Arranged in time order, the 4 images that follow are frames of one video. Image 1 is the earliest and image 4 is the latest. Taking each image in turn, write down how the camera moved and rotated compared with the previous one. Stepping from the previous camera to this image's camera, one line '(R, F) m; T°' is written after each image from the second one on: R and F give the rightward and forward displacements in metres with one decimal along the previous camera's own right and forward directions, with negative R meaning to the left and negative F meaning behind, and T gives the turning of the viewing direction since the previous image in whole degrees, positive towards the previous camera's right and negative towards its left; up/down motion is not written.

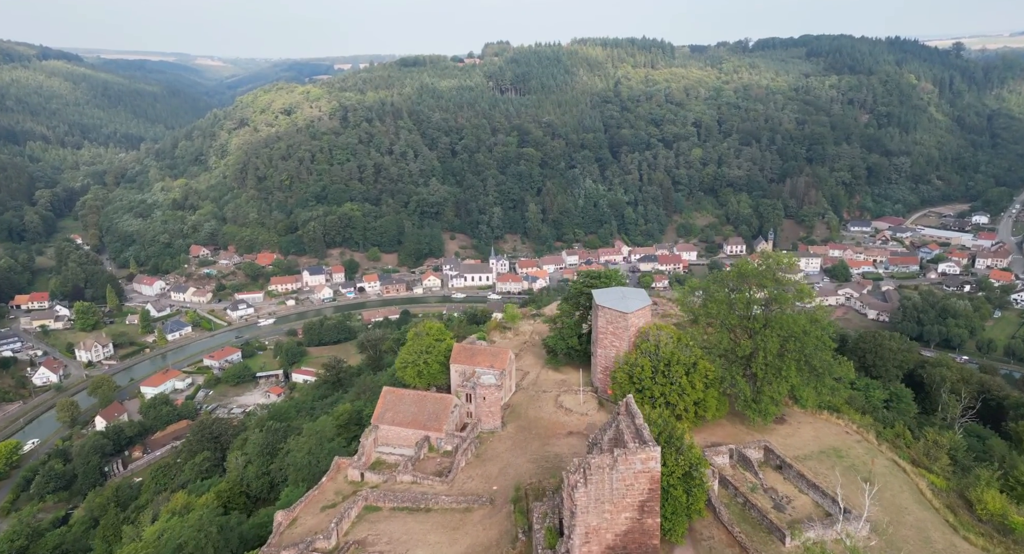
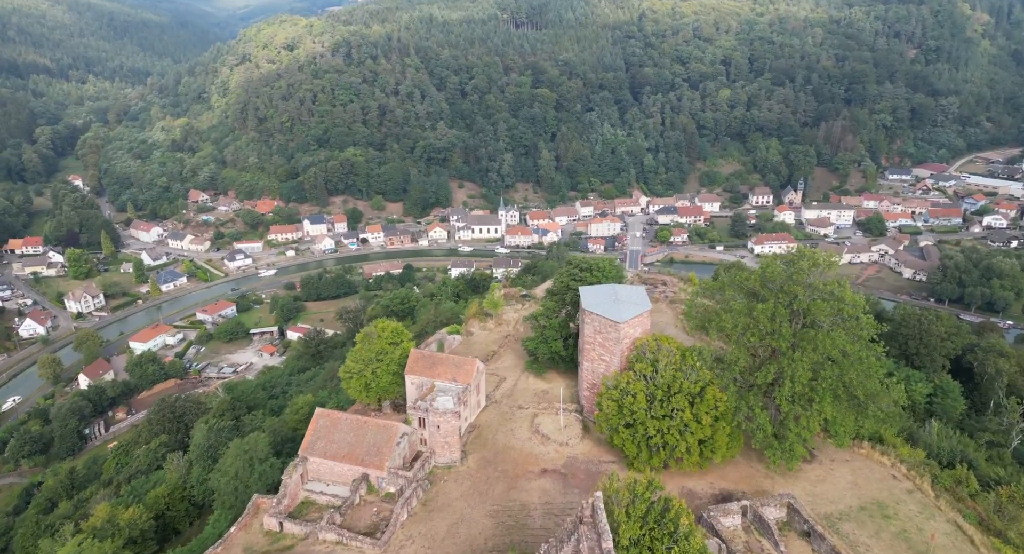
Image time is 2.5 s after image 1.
(+1.5, +4.3) m; -2°
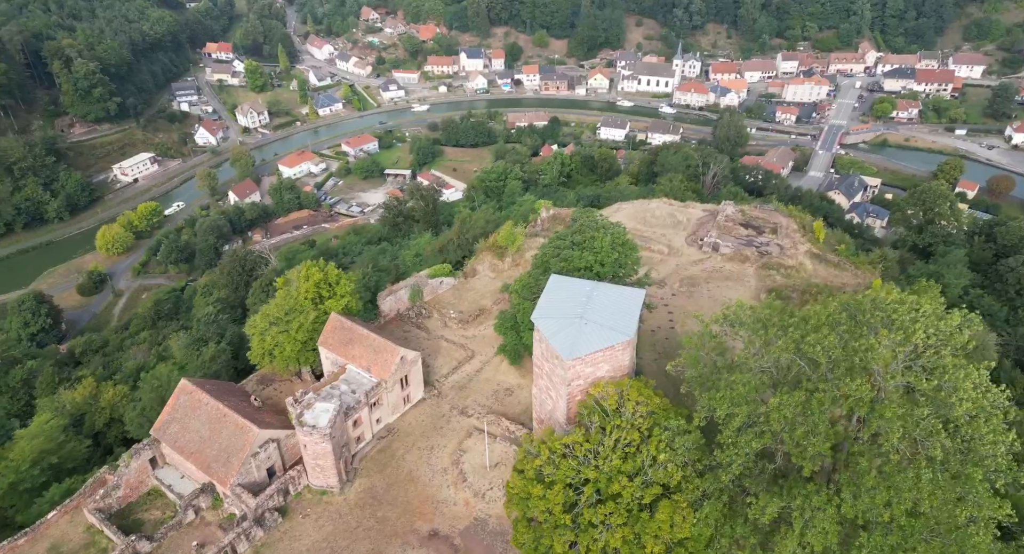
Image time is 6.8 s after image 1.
(+4.6, +7.0) m; -17°
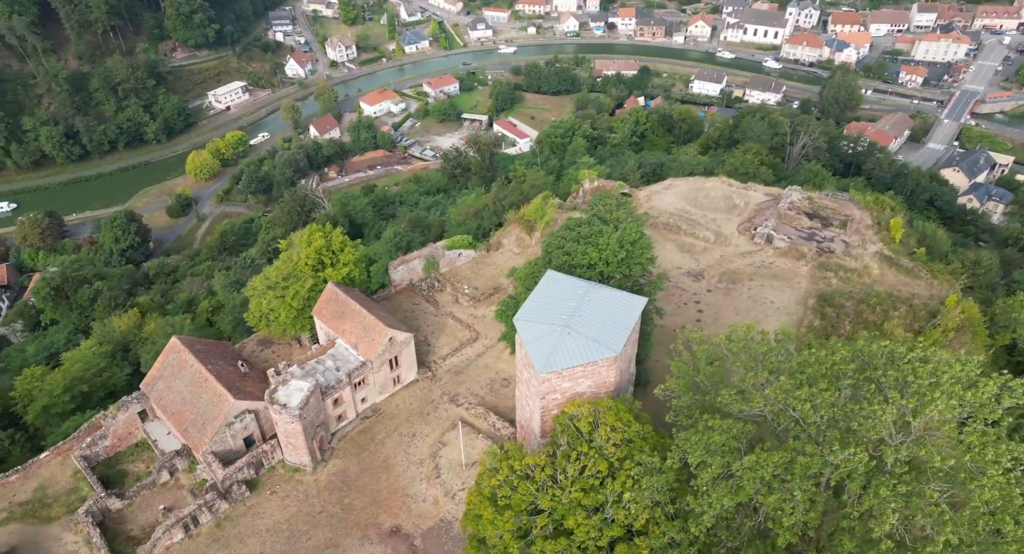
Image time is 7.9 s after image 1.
(+1.6, +1.4) m; -8°
